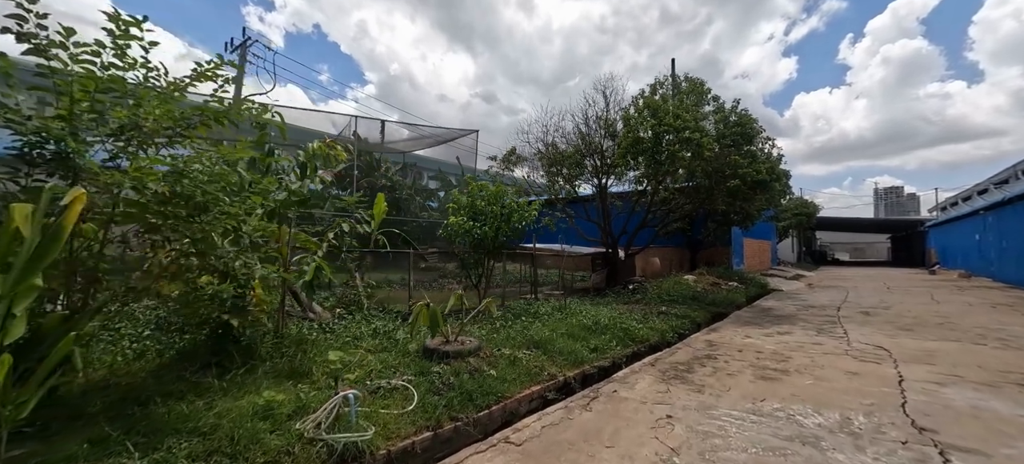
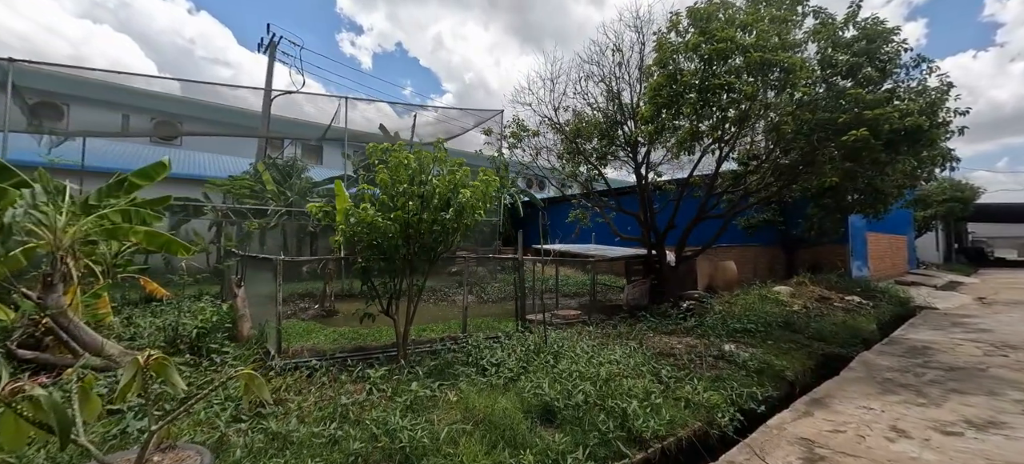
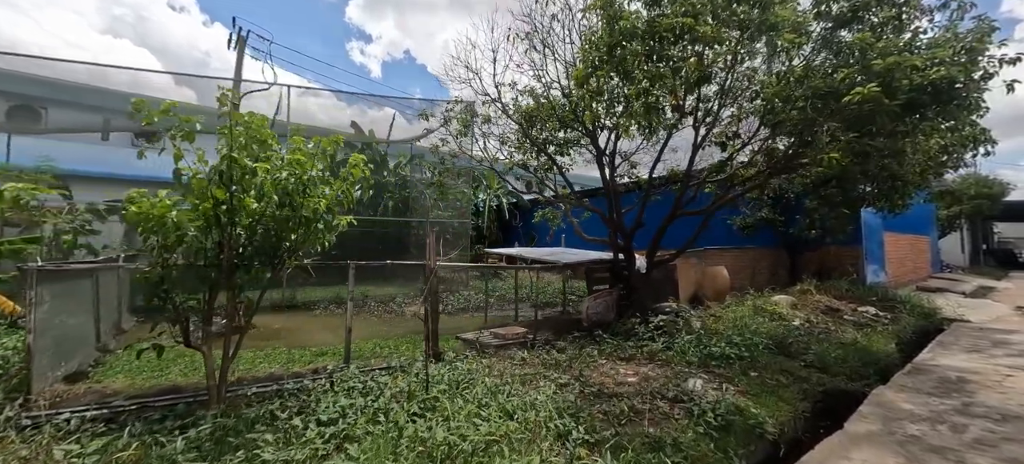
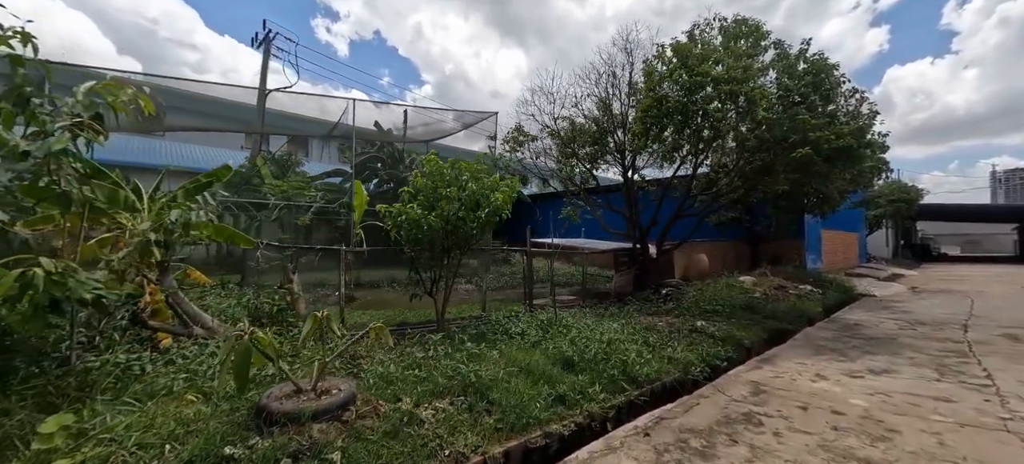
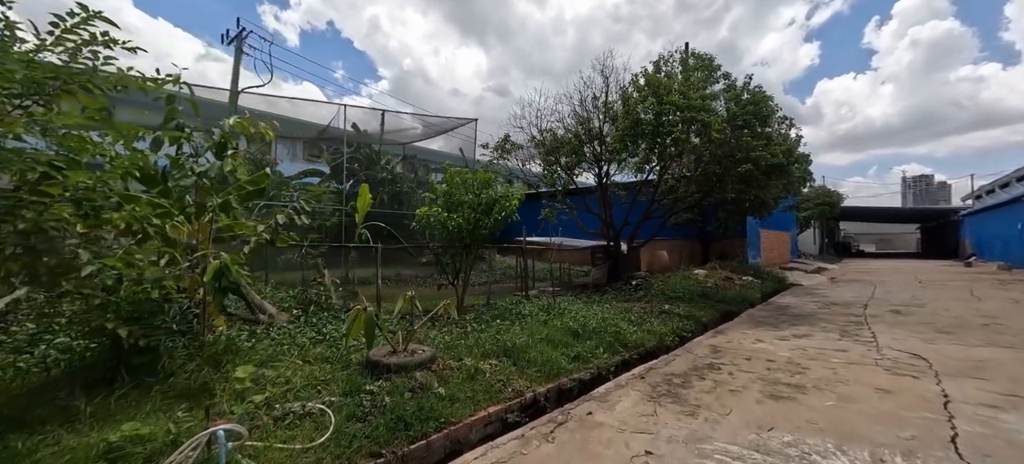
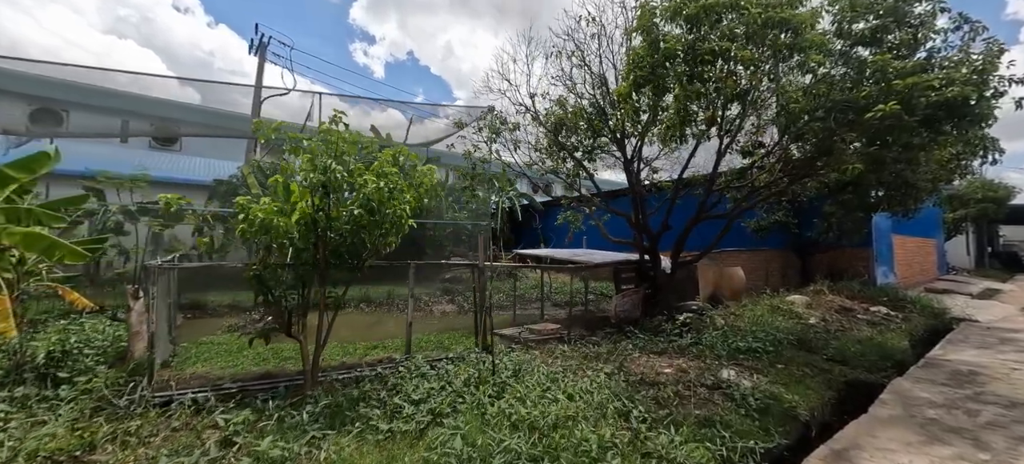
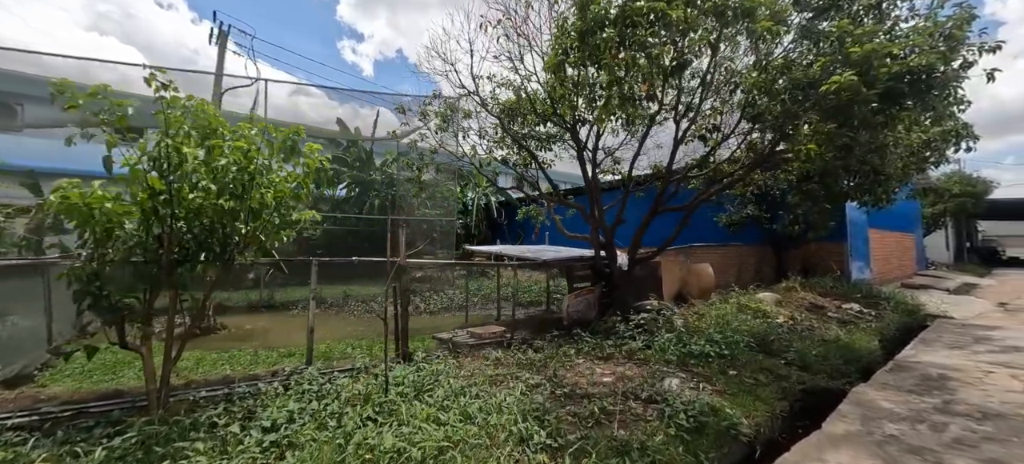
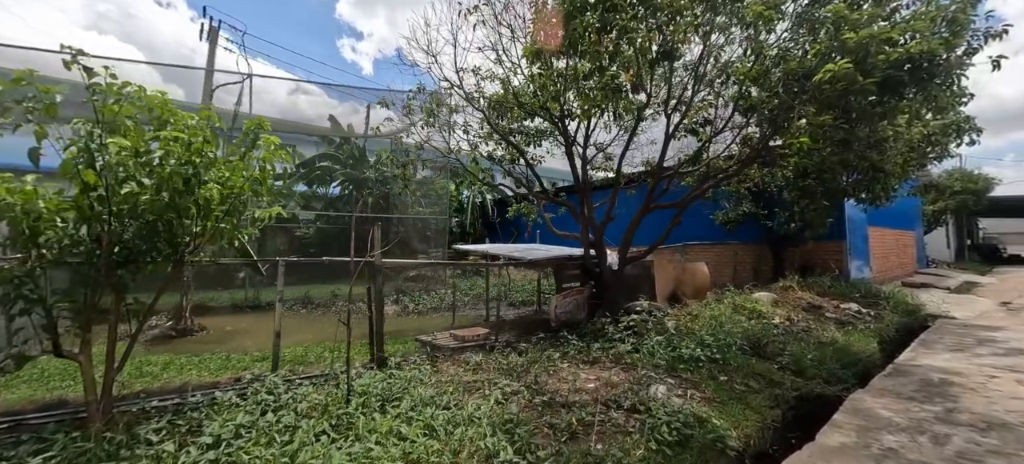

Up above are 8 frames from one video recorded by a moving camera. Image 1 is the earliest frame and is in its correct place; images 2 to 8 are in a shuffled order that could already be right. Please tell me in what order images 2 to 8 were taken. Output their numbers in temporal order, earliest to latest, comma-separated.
5, 4, 2, 6, 3, 7, 8
